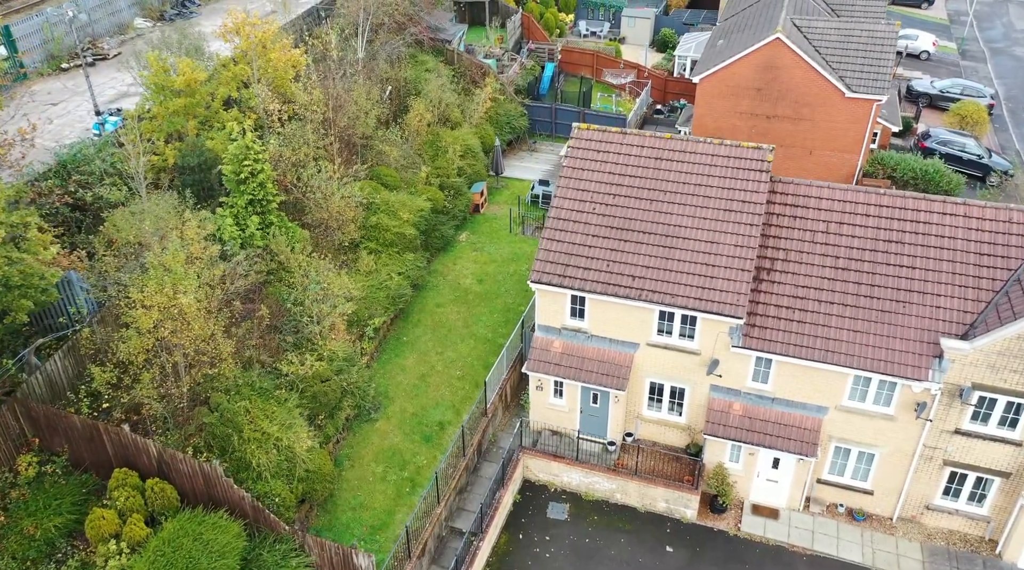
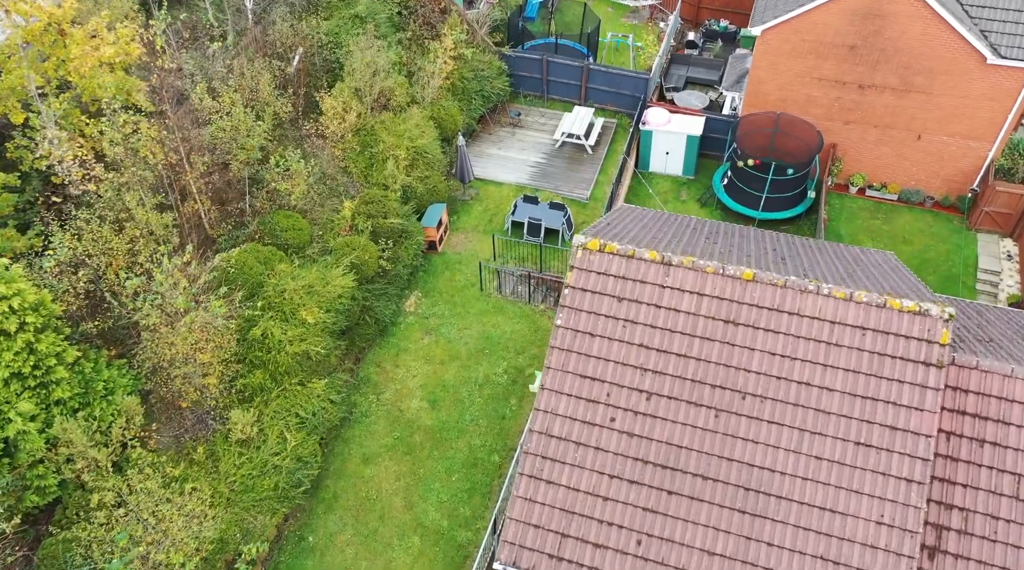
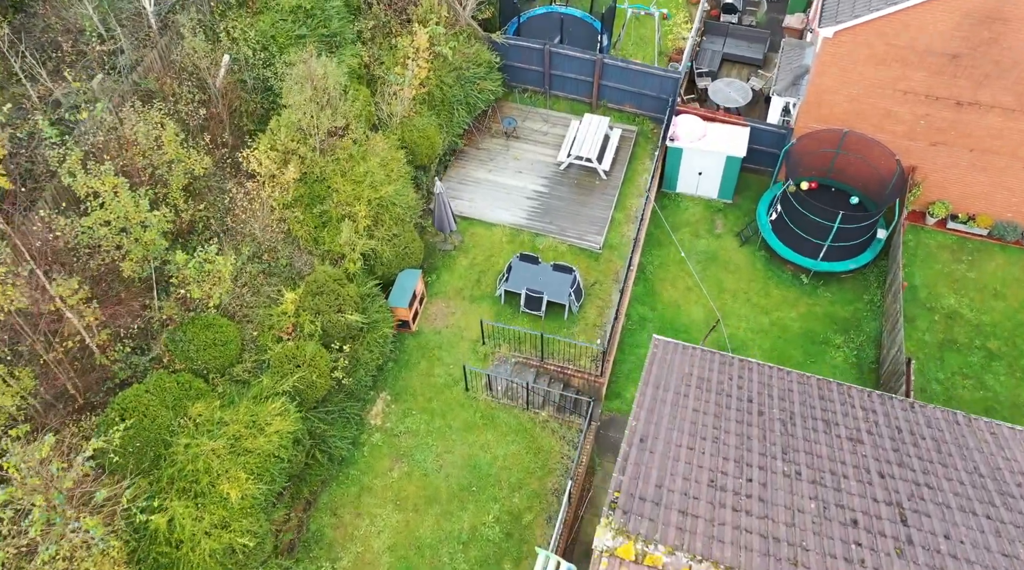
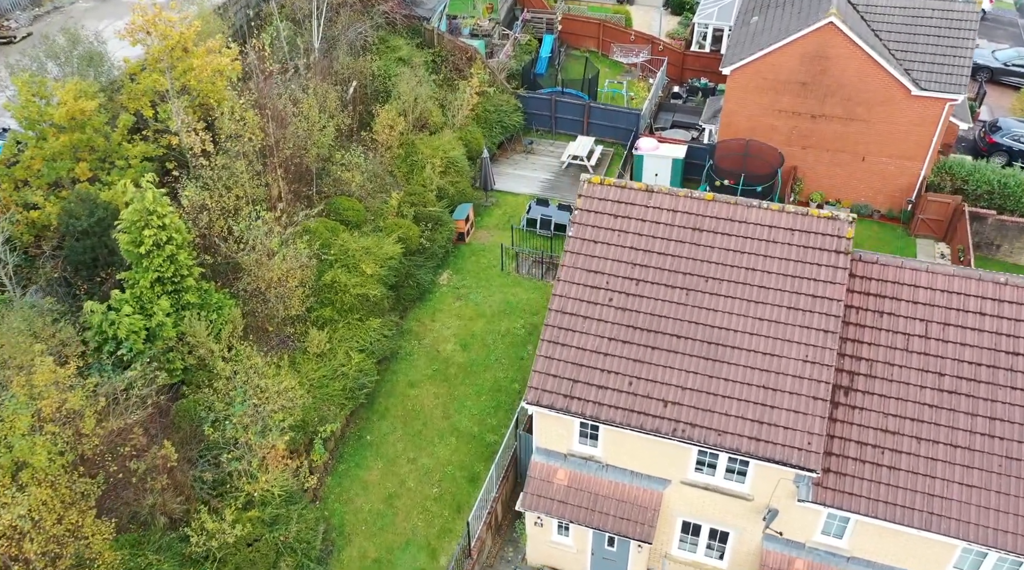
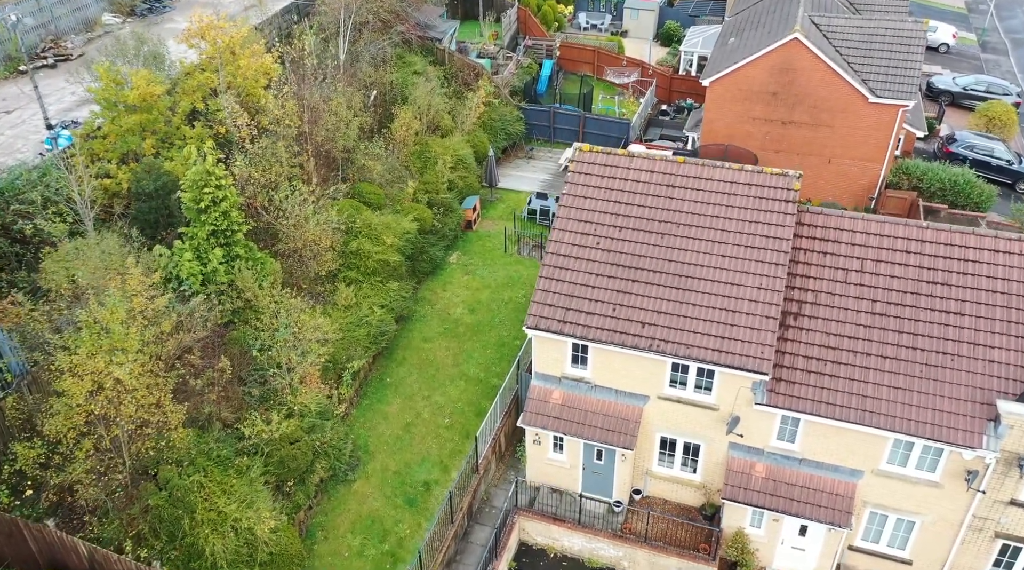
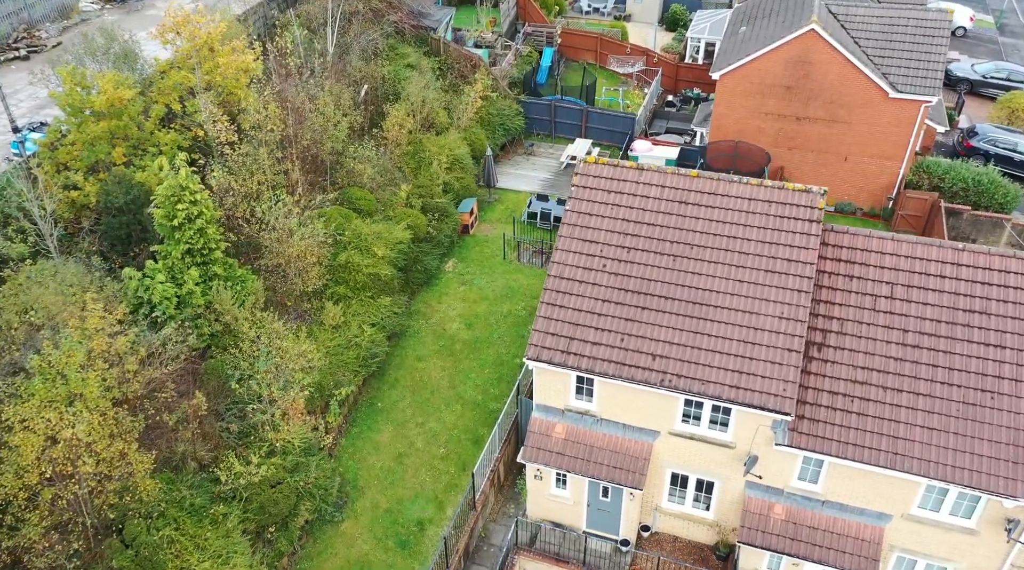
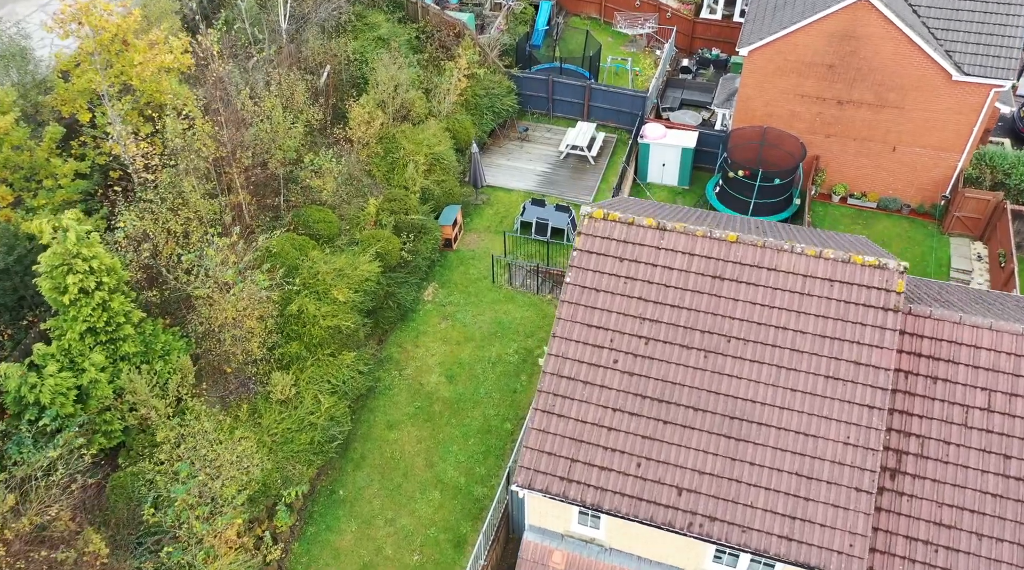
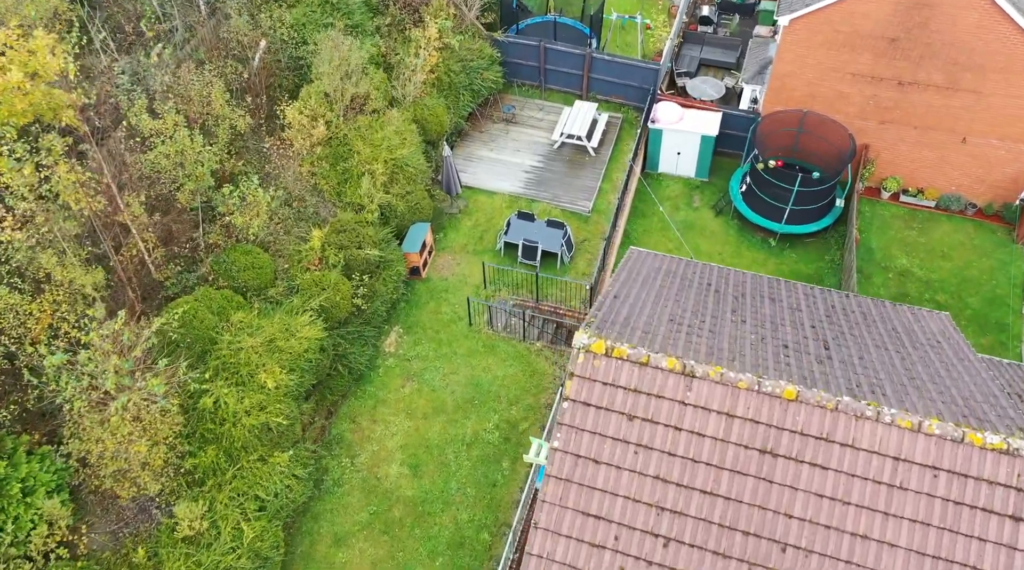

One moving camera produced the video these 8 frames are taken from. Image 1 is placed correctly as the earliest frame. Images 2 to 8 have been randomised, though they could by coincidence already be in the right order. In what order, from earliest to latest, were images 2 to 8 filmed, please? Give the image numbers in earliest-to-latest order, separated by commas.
5, 6, 4, 7, 2, 8, 3
